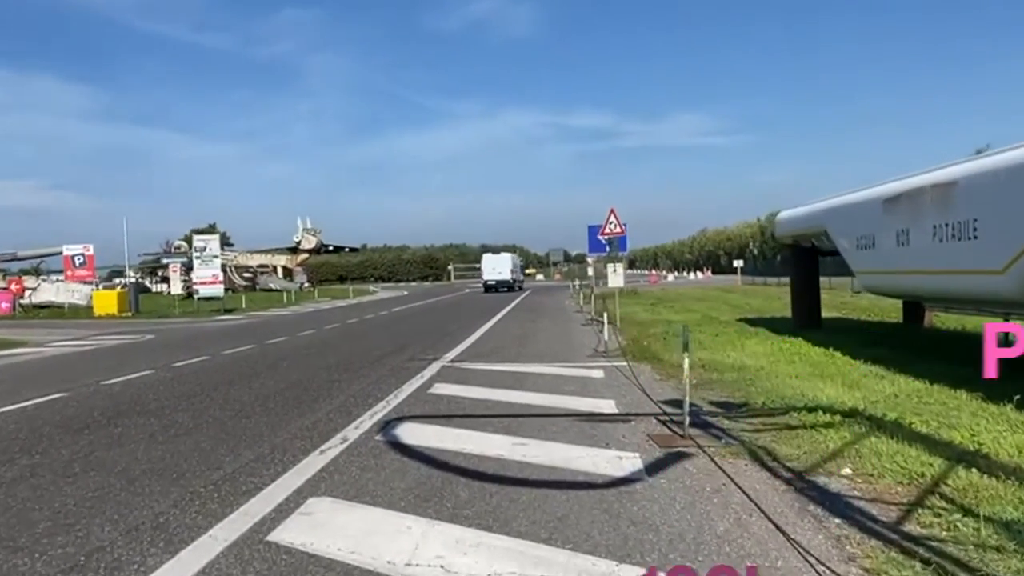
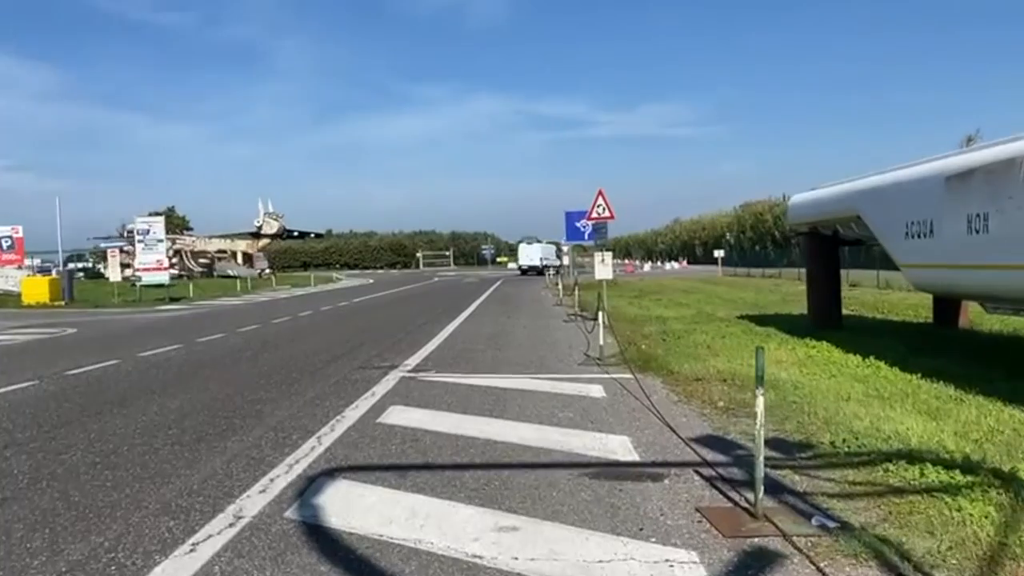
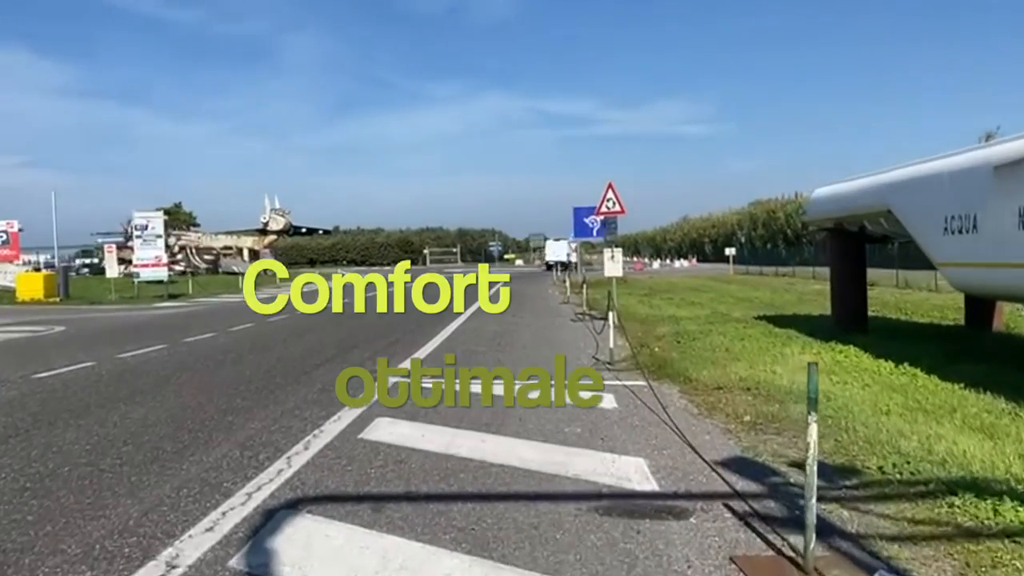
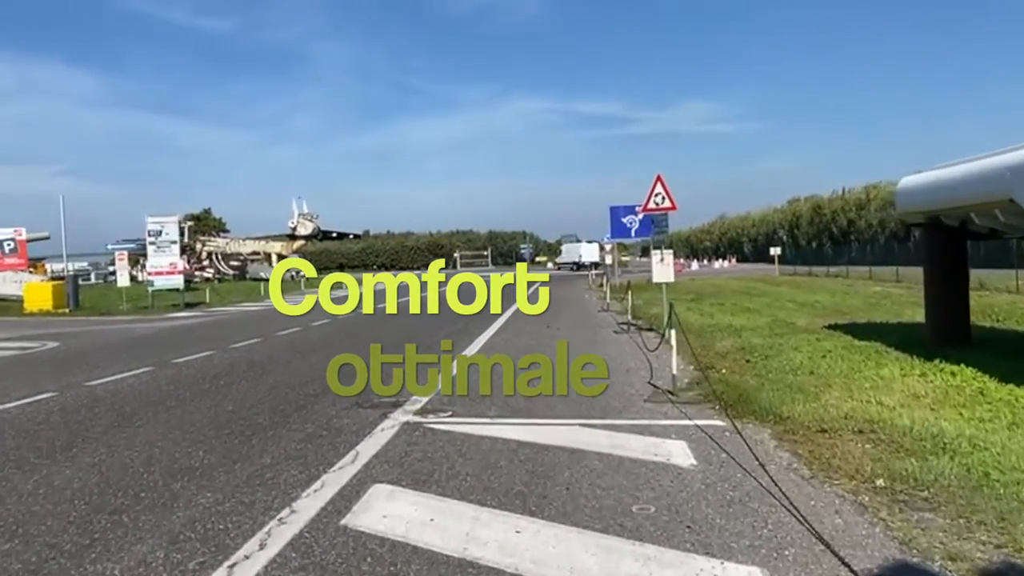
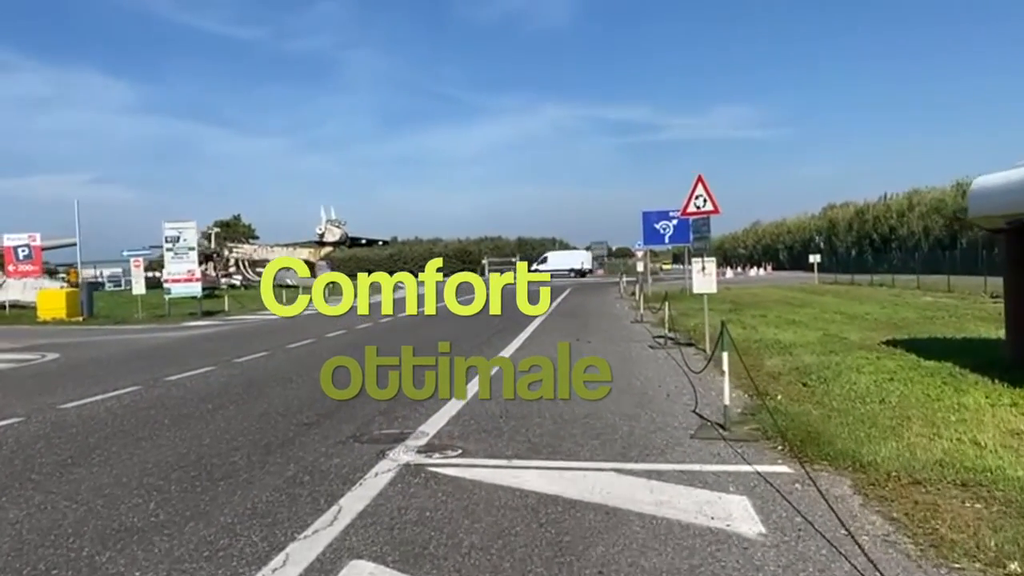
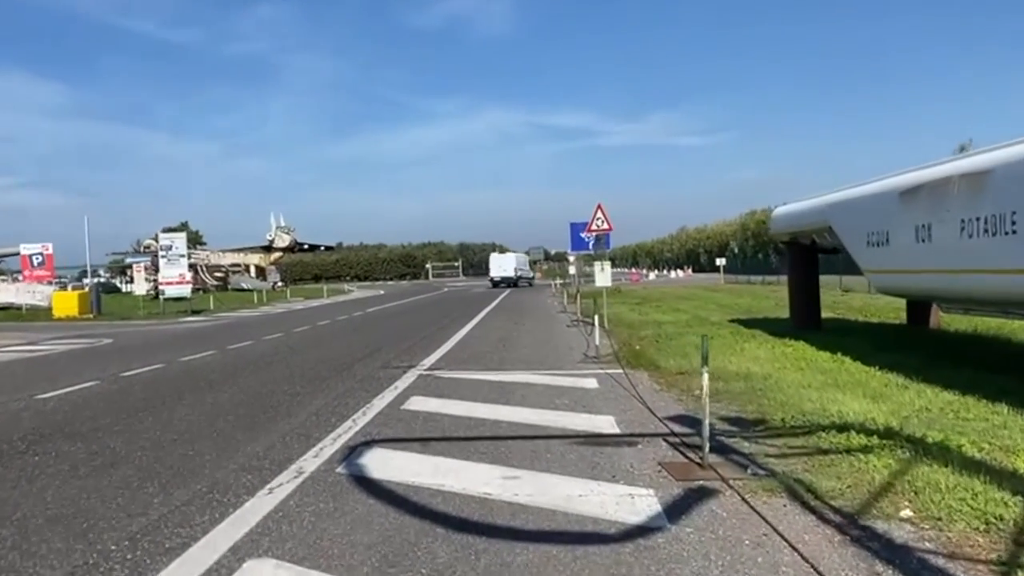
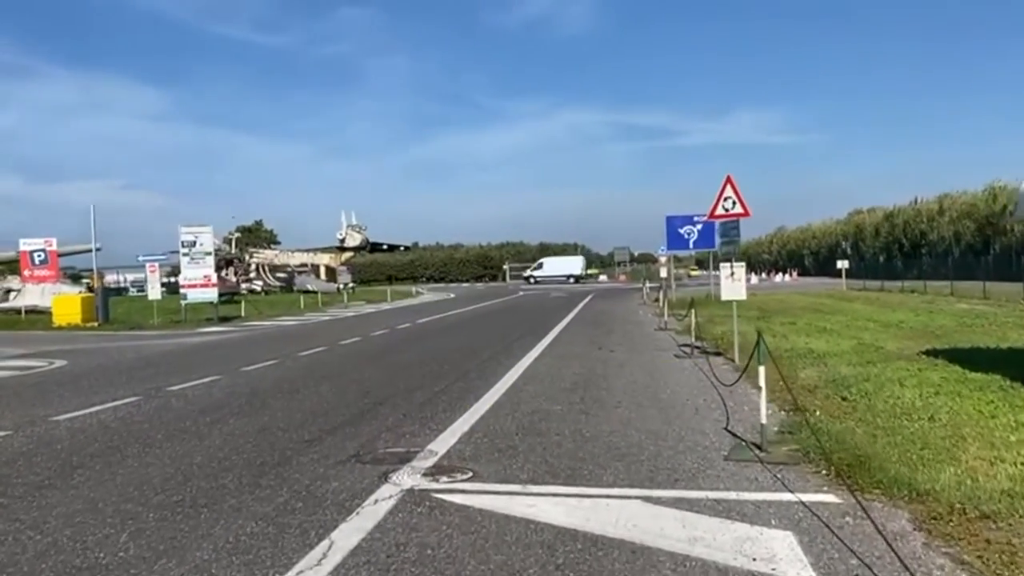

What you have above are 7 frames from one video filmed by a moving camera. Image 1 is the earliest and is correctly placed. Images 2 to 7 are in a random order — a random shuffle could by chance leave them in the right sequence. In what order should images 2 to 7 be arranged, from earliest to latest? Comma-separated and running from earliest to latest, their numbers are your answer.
6, 2, 3, 4, 5, 7
